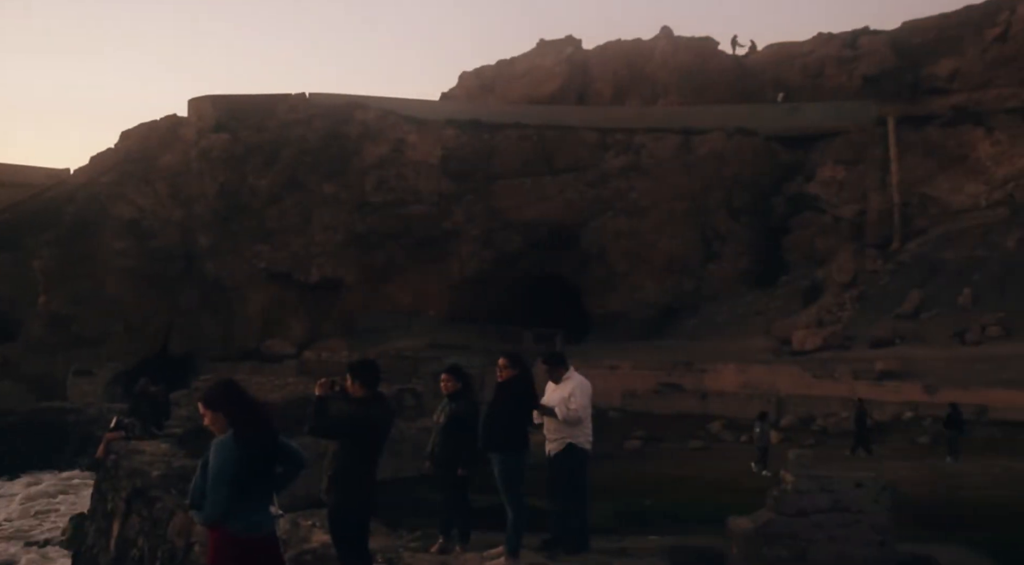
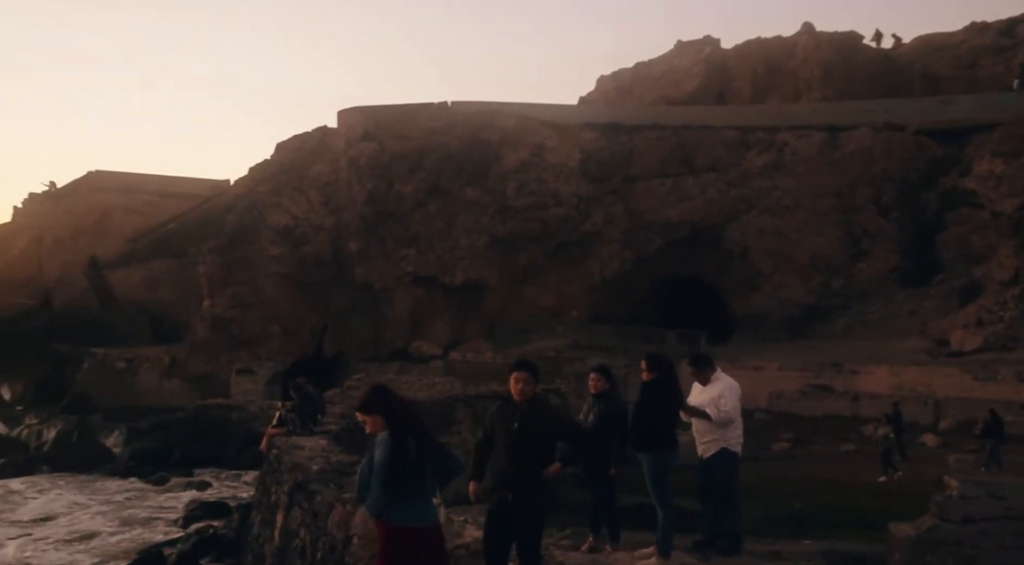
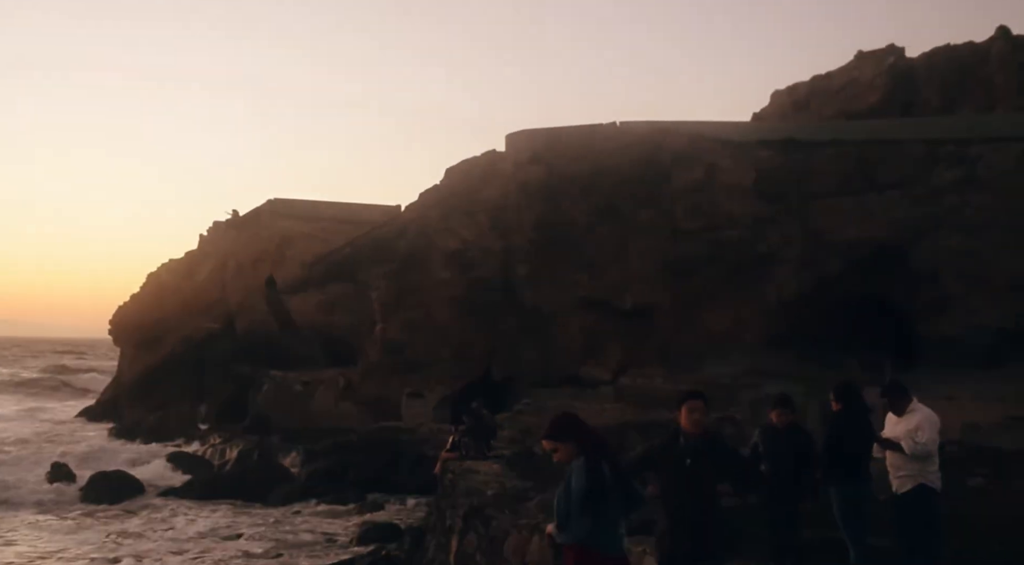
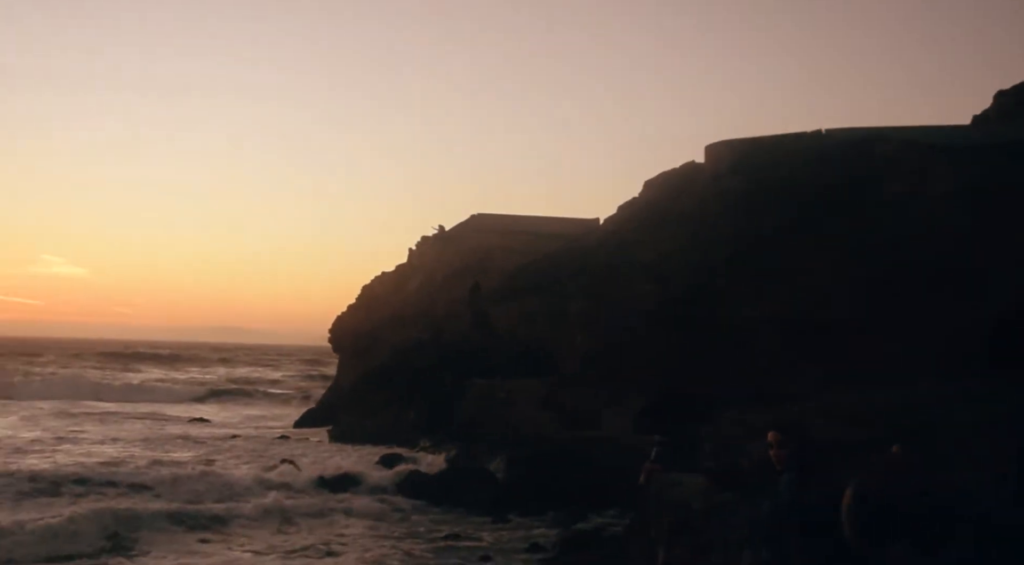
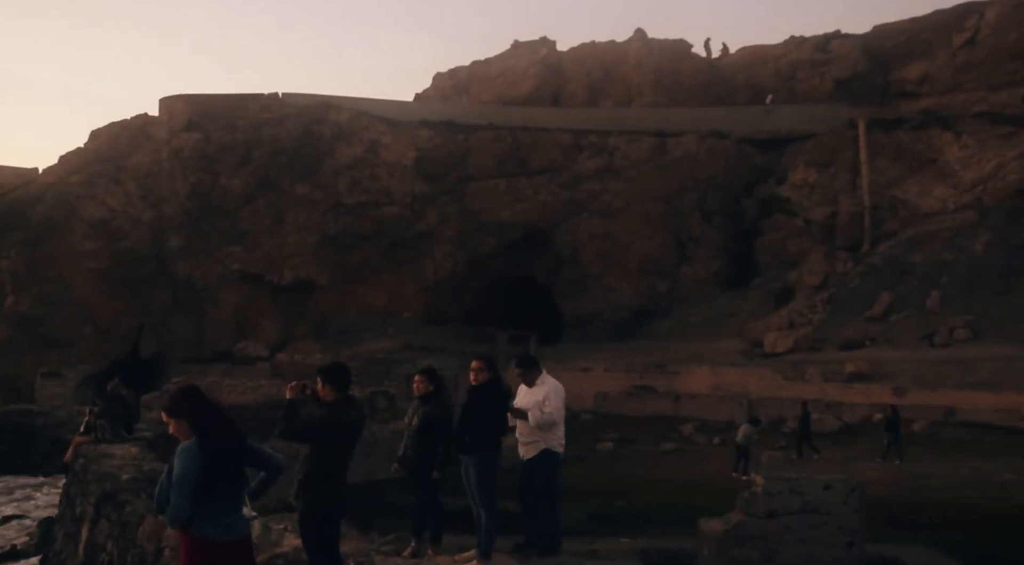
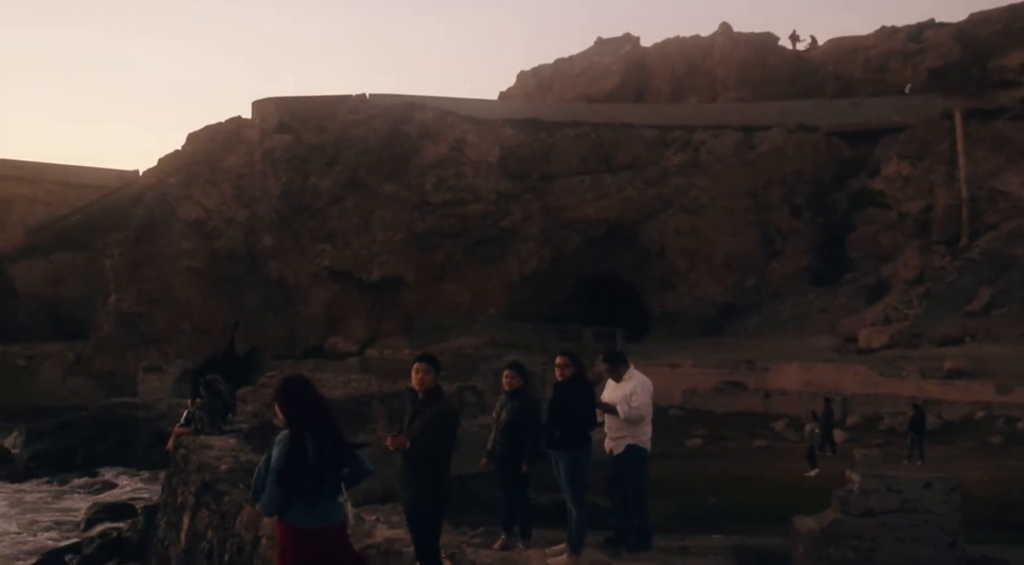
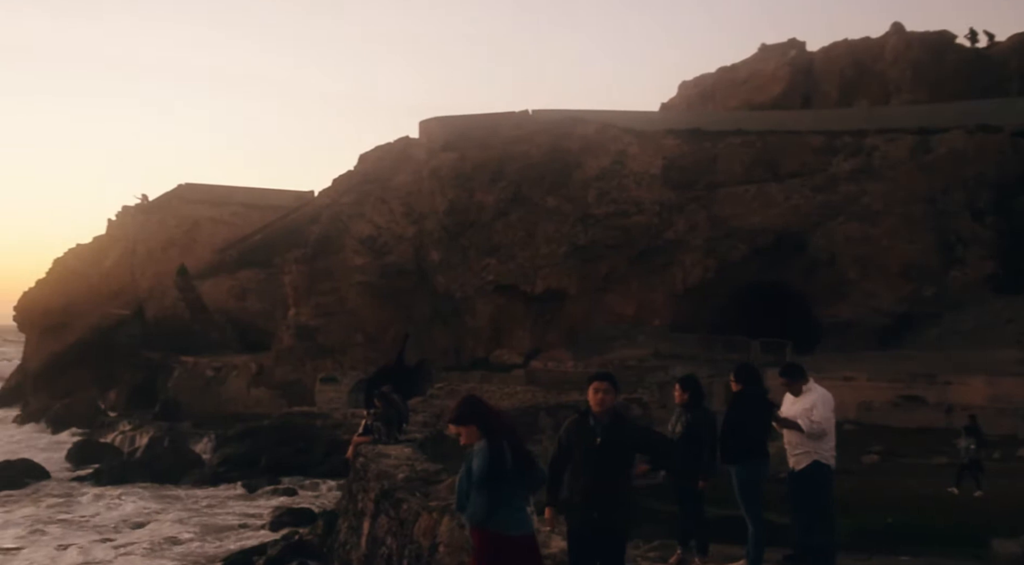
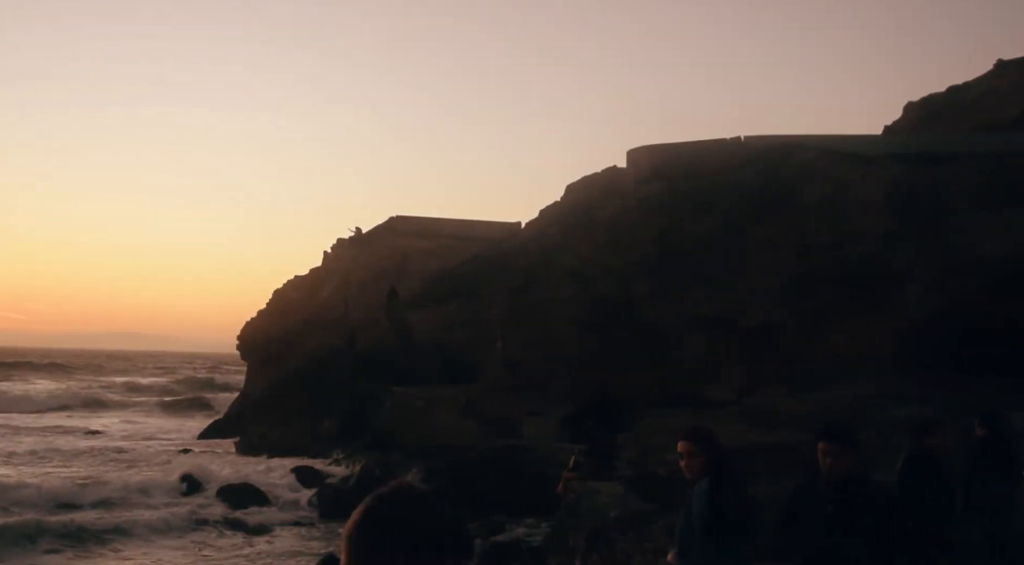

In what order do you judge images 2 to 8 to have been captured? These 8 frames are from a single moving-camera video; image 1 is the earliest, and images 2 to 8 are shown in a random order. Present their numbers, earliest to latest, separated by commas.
5, 6, 2, 7, 3, 8, 4
